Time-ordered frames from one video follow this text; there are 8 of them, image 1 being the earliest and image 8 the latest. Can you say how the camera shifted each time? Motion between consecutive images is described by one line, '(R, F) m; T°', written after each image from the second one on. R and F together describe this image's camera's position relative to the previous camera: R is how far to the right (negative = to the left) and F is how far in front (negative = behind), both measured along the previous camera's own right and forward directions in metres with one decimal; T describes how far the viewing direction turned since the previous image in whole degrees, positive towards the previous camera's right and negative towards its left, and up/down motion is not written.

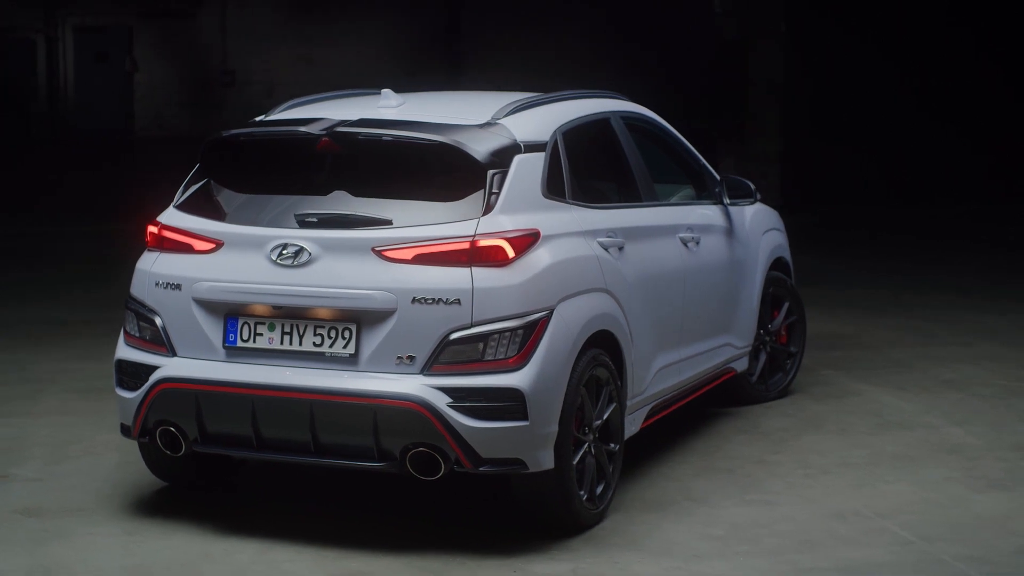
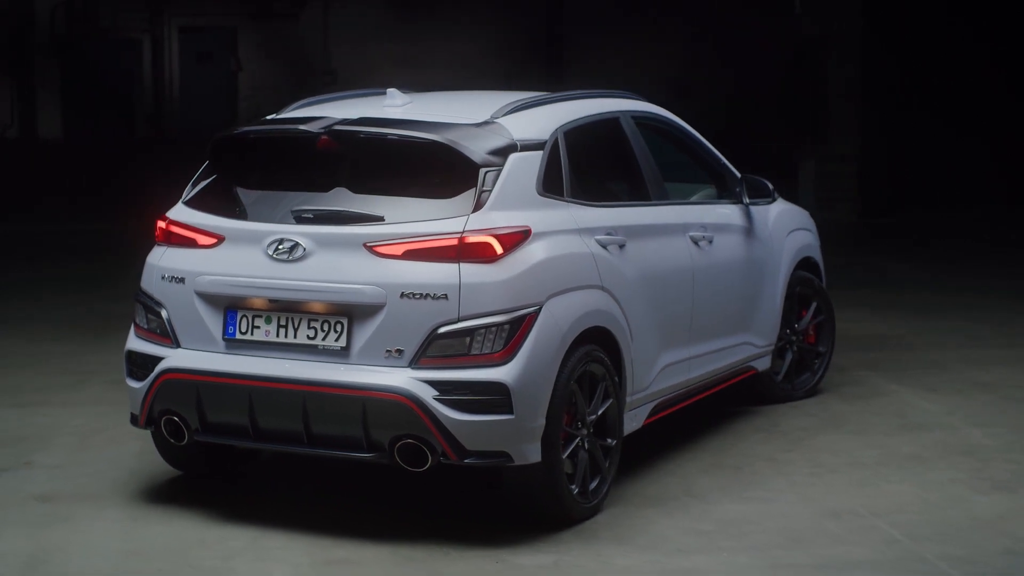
(+0.3, -0.1) m; -3°
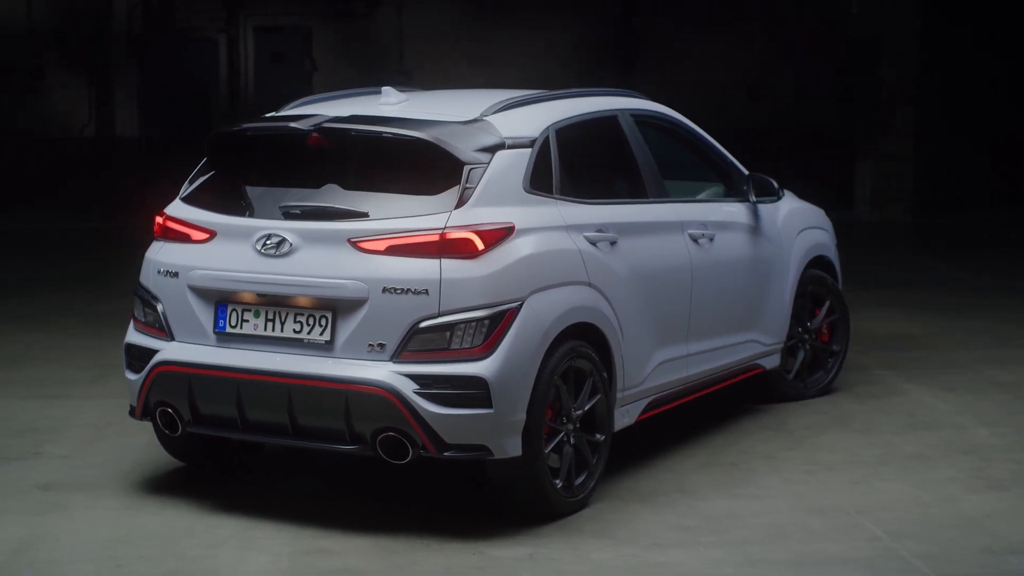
(+0.3, 0.0) m; -2°
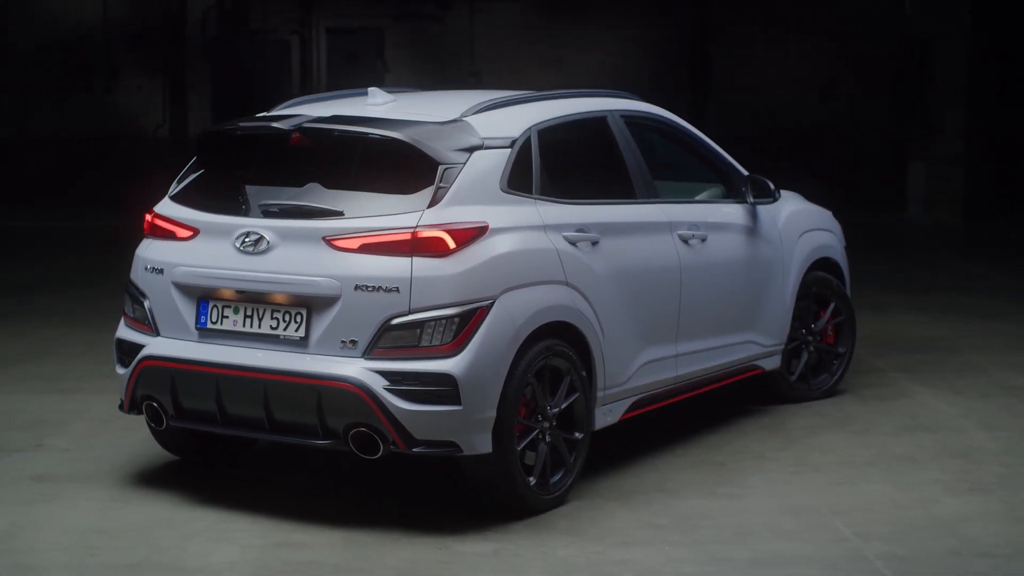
(+0.3, 0.0) m; -2°
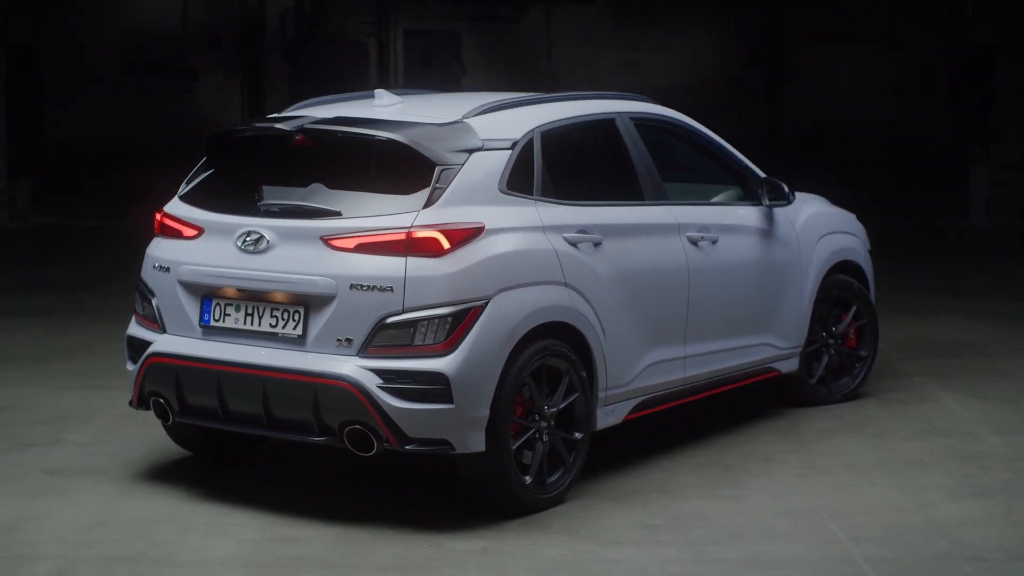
(+0.2, 0.0) m; -3°
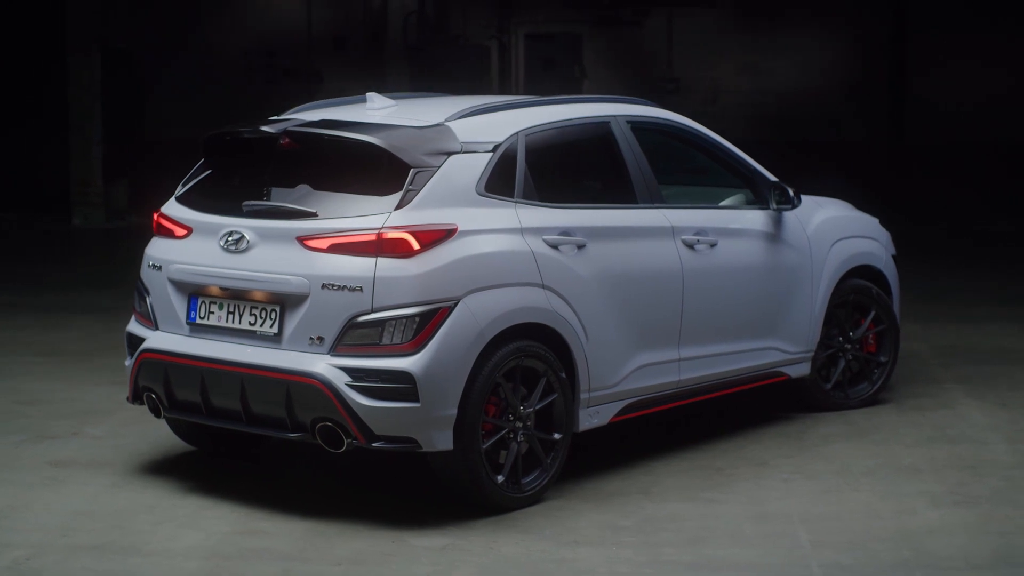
(+0.5, 0.0) m; -4°
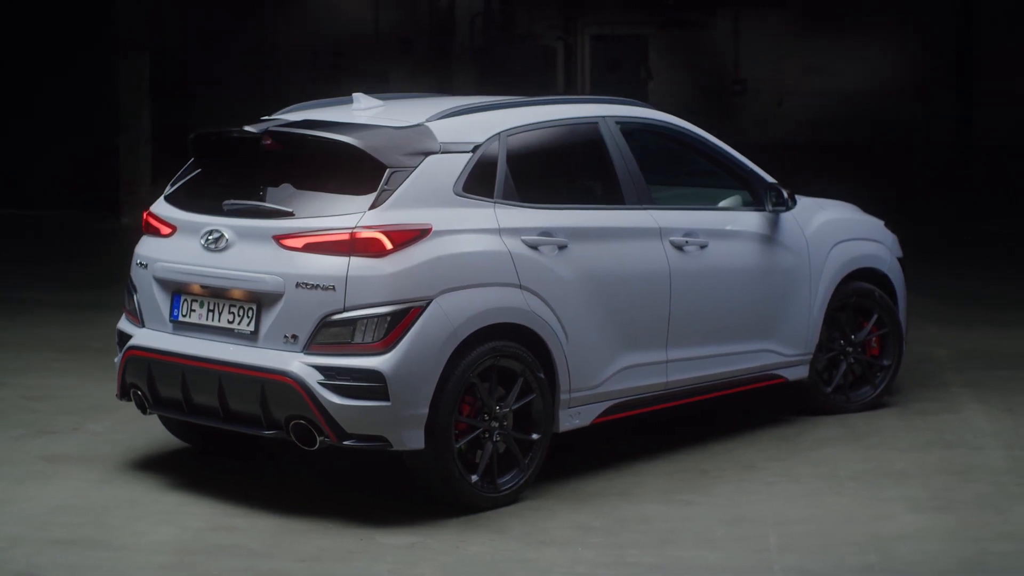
(+0.3, 0.0) m; -2°
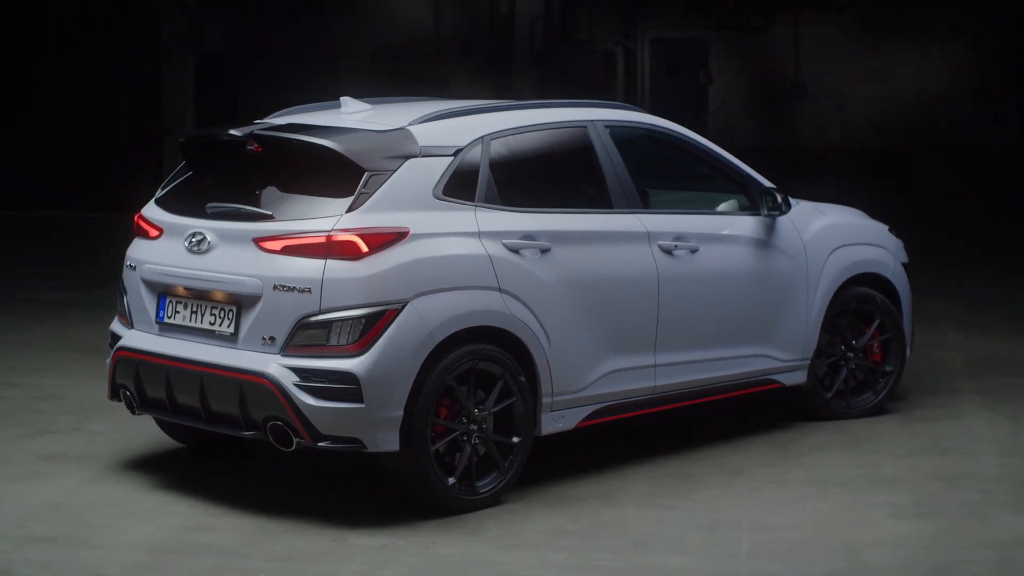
(+0.3, 0.0) m; -2°
